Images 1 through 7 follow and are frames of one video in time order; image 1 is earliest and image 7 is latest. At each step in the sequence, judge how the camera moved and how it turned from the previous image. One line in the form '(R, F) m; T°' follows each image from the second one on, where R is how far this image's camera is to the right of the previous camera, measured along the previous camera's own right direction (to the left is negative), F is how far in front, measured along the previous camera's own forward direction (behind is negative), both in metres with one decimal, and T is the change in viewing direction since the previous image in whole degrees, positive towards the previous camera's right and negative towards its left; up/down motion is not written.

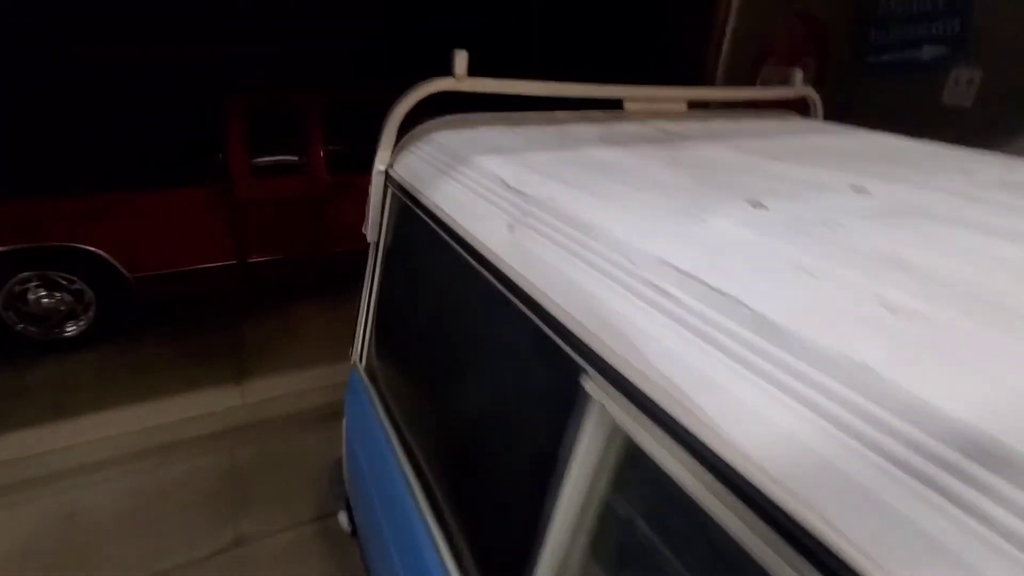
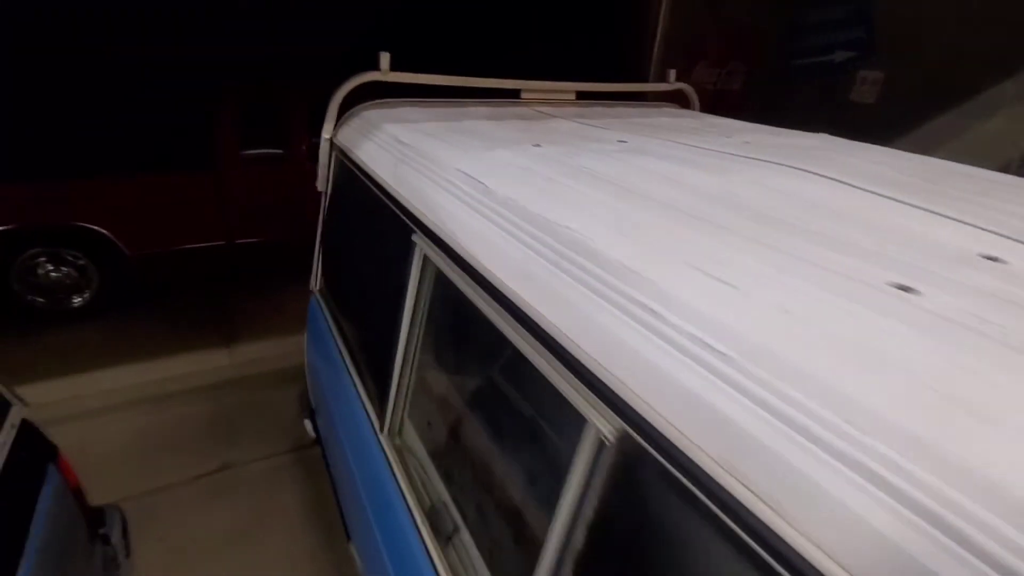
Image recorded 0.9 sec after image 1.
(+0.3, -0.5) m; +1°
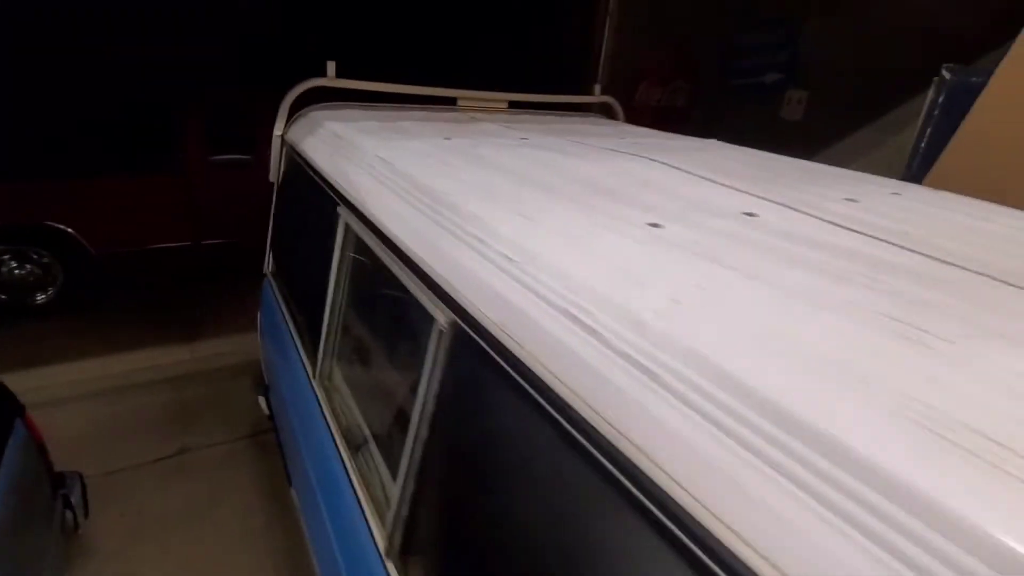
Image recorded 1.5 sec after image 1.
(+0.2, -0.2) m; +2°
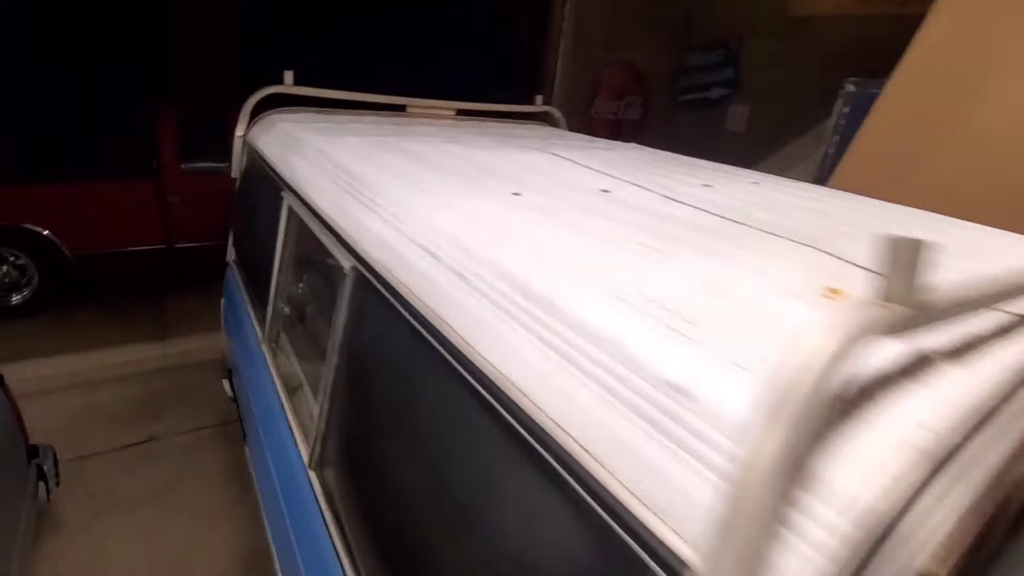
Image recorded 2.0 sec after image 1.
(+0.2, -0.2) m; +2°
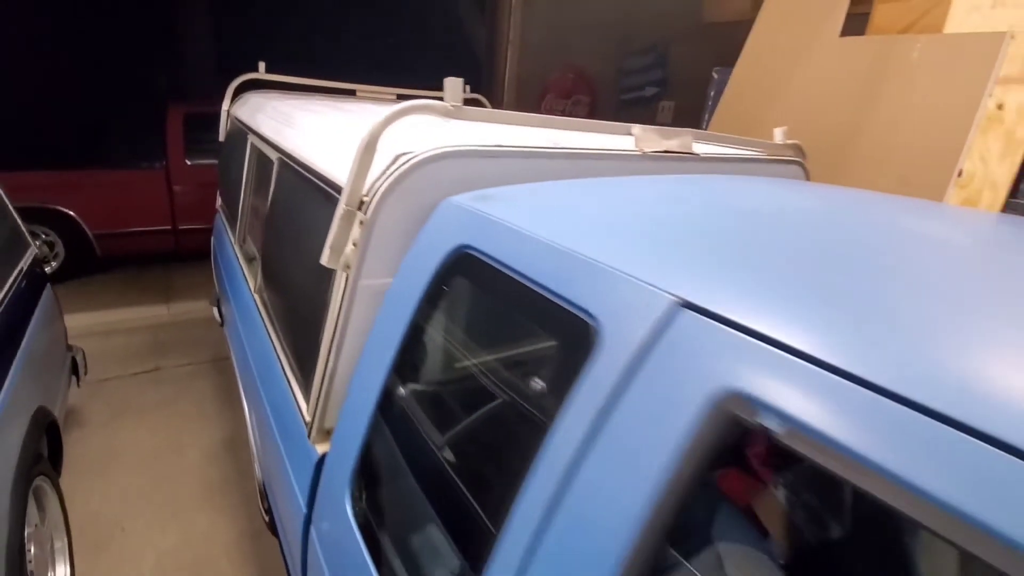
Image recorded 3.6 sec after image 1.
(+0.5, -0.7) m; -1°
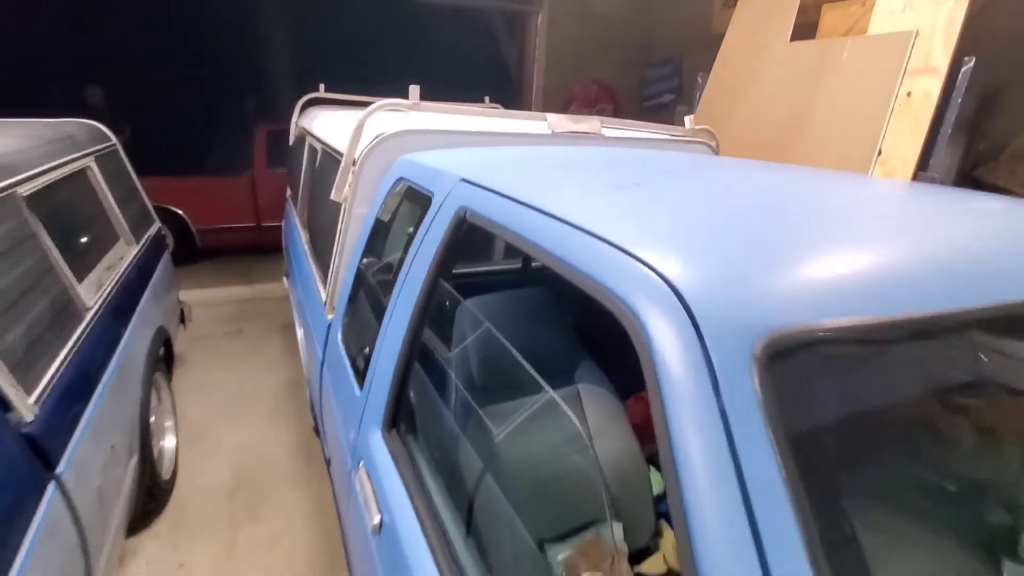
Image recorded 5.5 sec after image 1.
(+0.4, -0.6) m; -7°
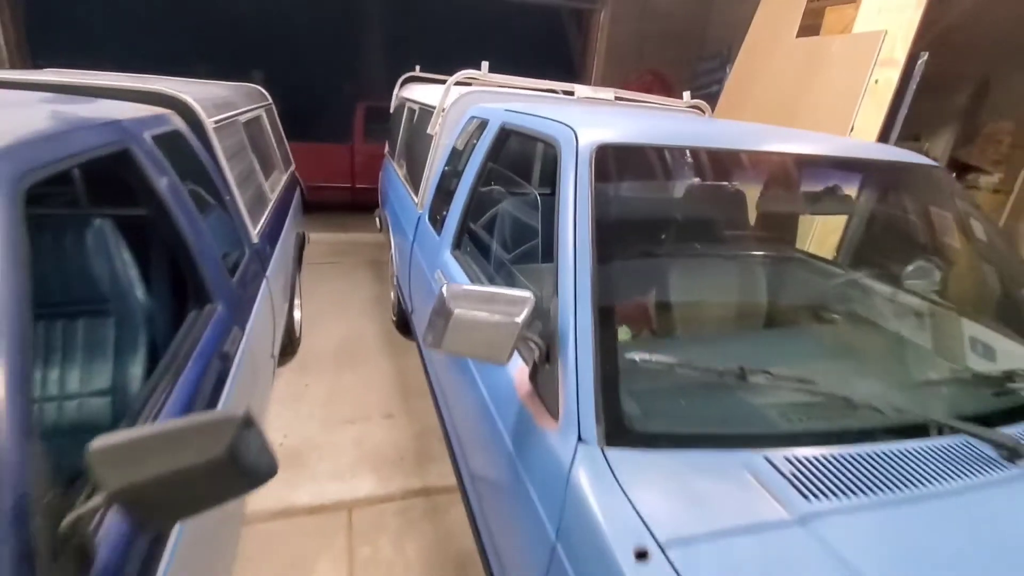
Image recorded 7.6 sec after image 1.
(+0.2, -0.9) m; -7°
